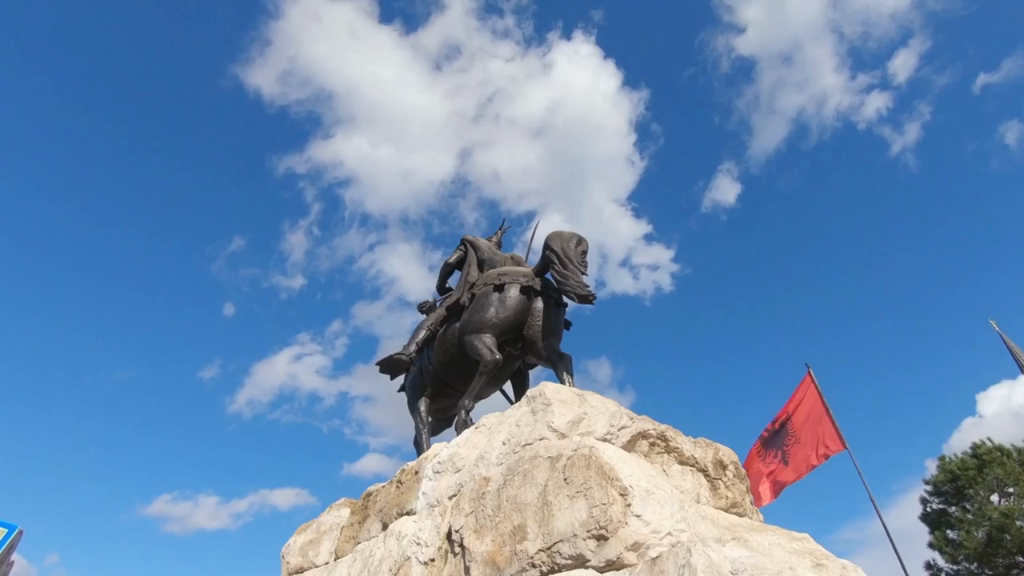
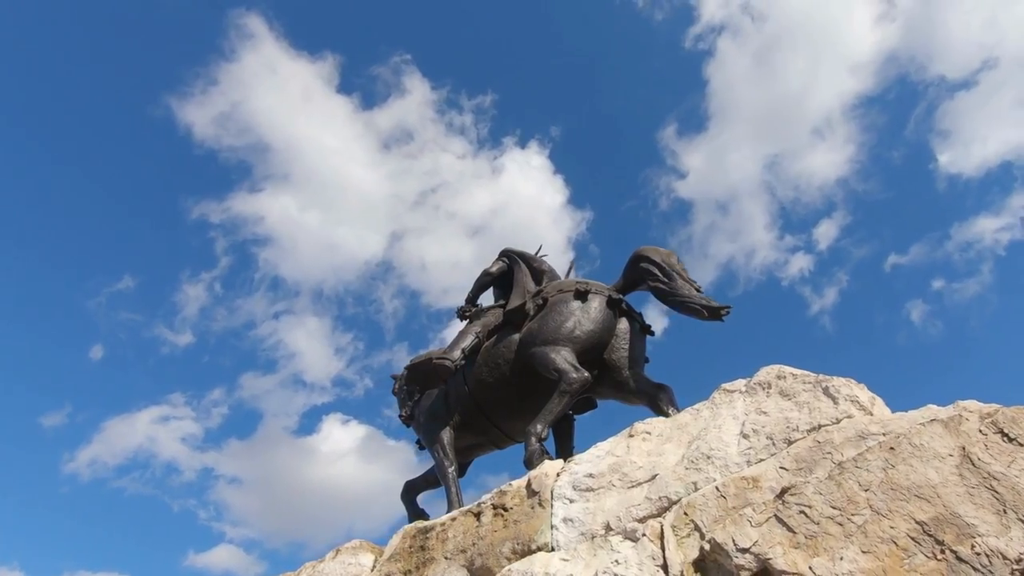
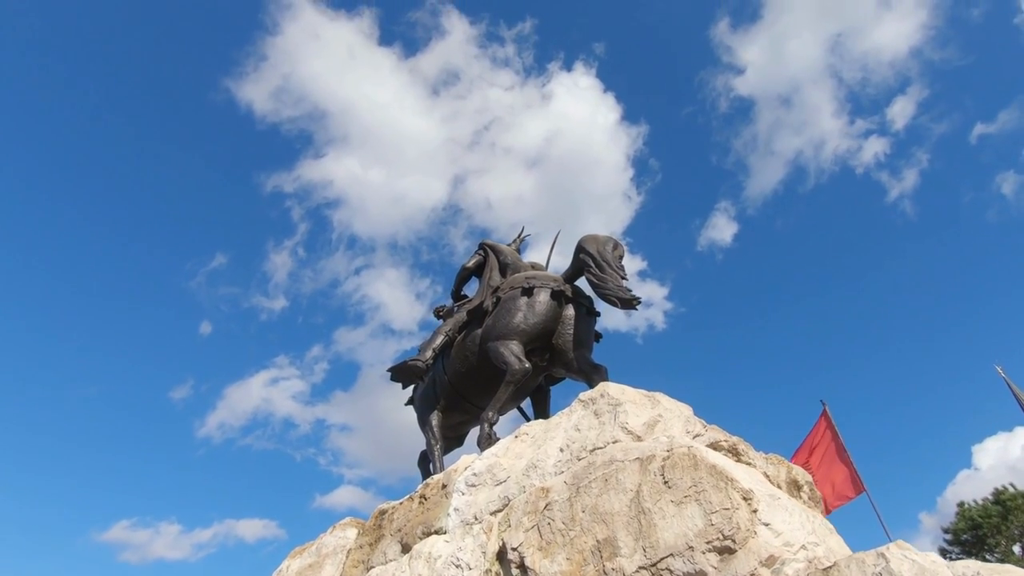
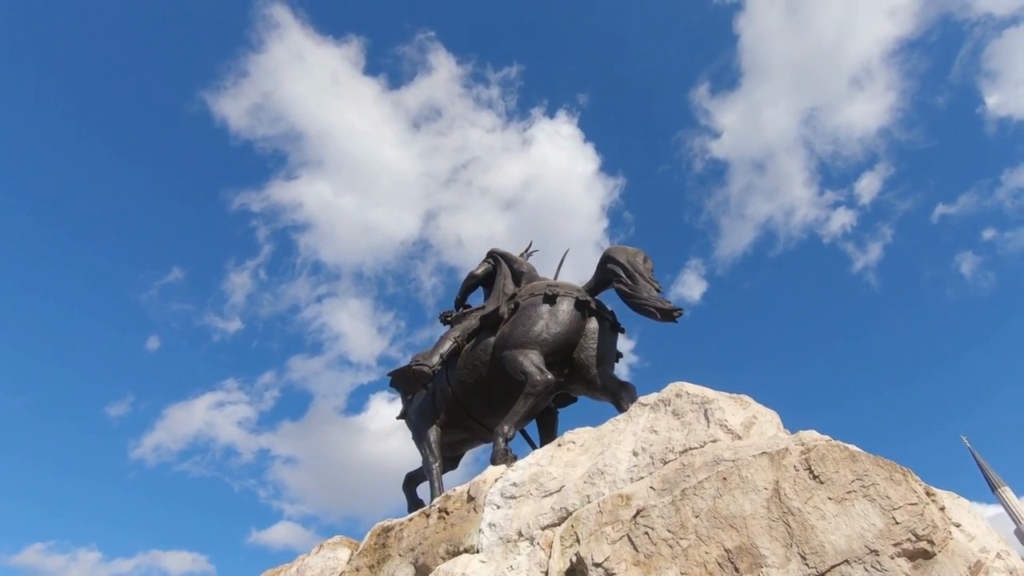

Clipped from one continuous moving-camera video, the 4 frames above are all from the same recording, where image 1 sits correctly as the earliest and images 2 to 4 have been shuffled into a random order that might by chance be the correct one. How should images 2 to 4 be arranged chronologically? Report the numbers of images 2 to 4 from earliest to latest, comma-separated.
3, 4, 2
